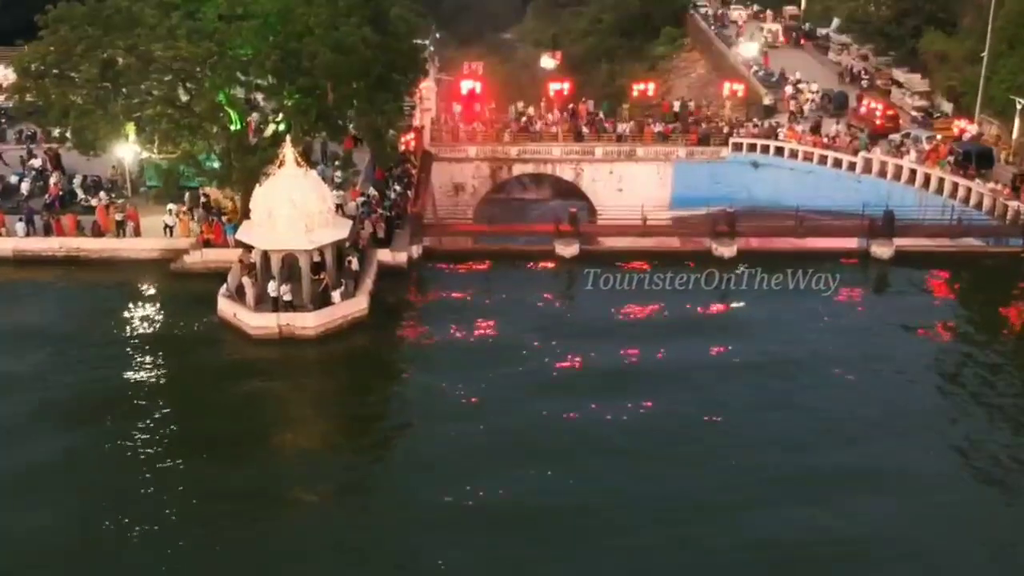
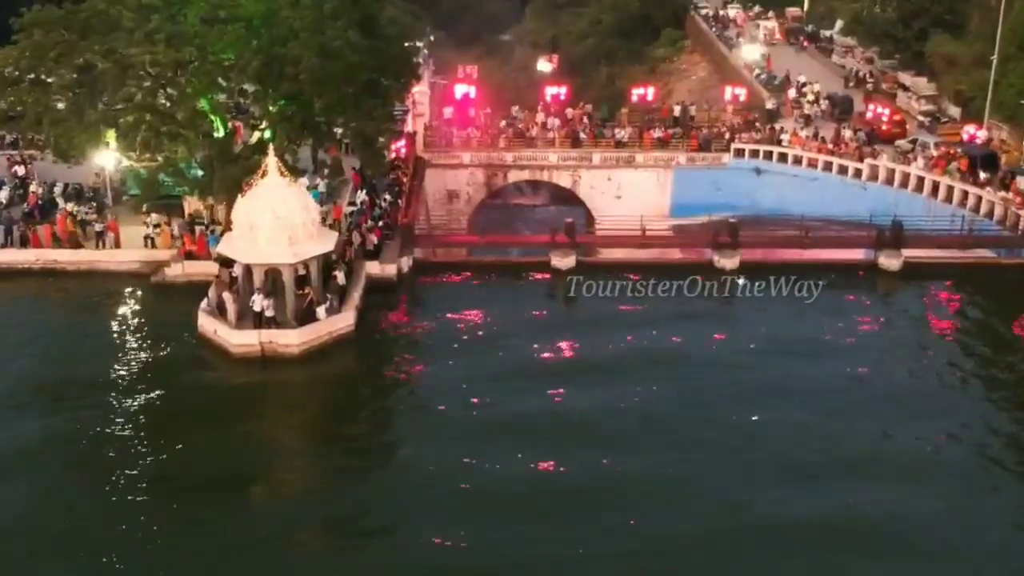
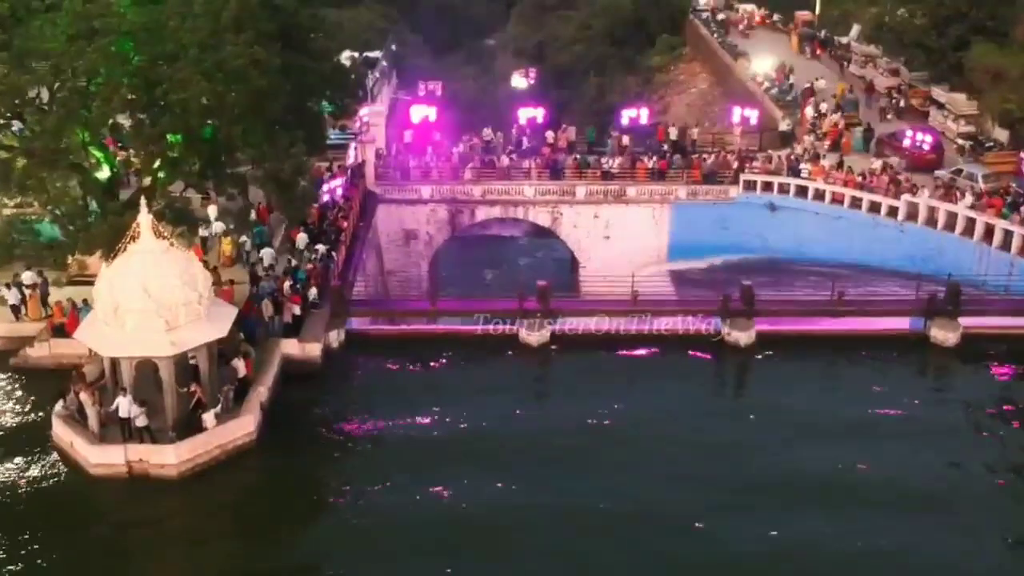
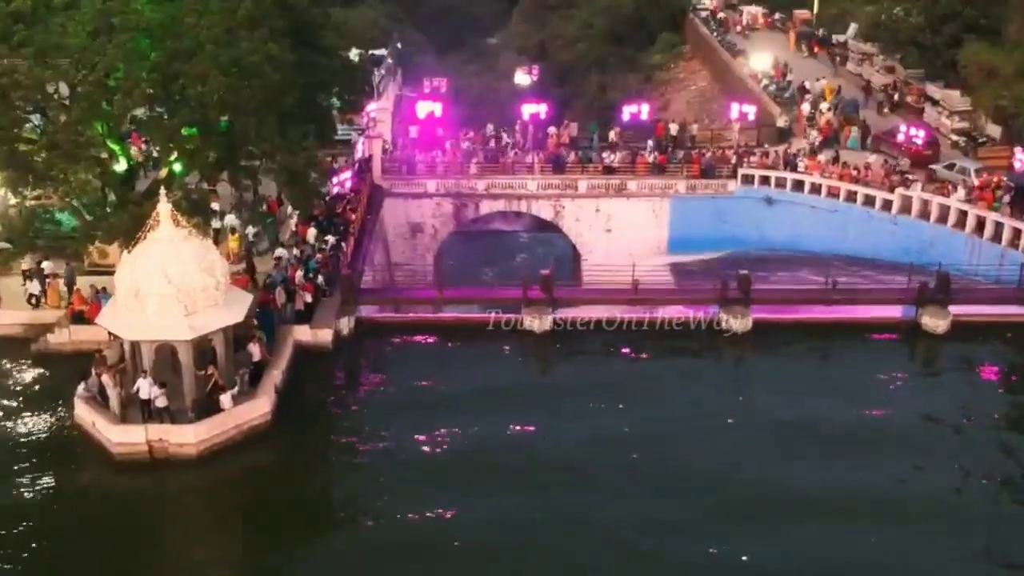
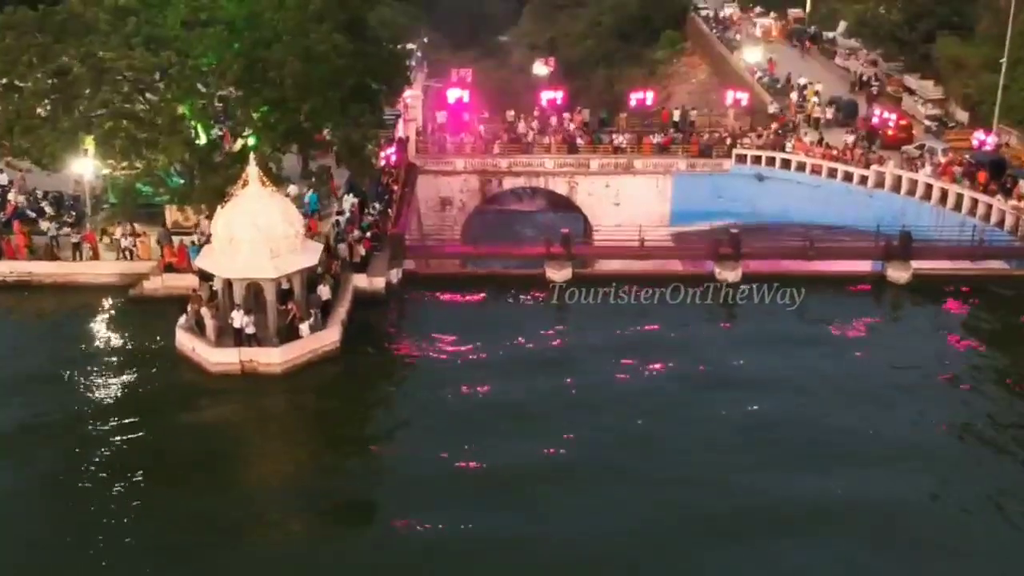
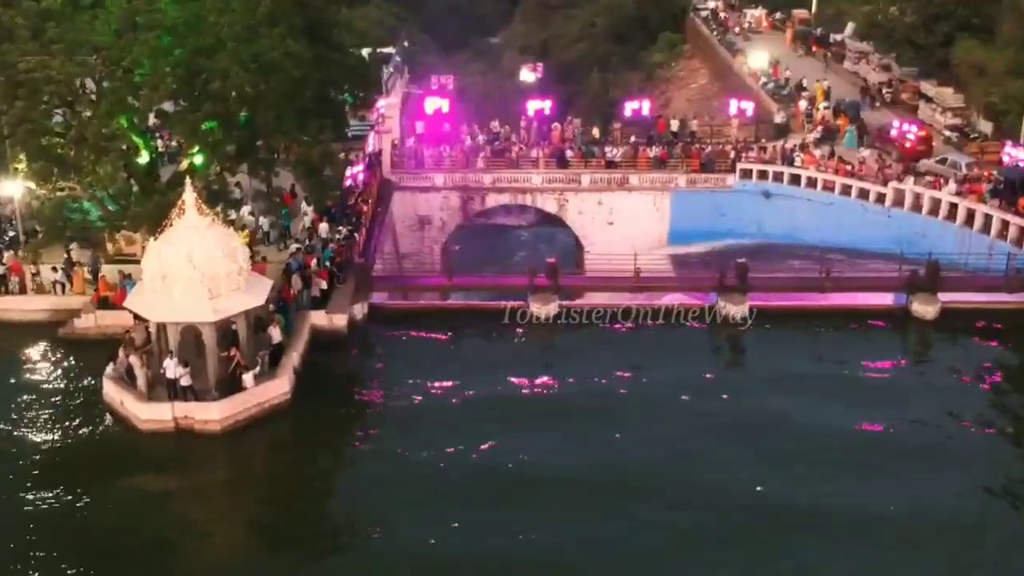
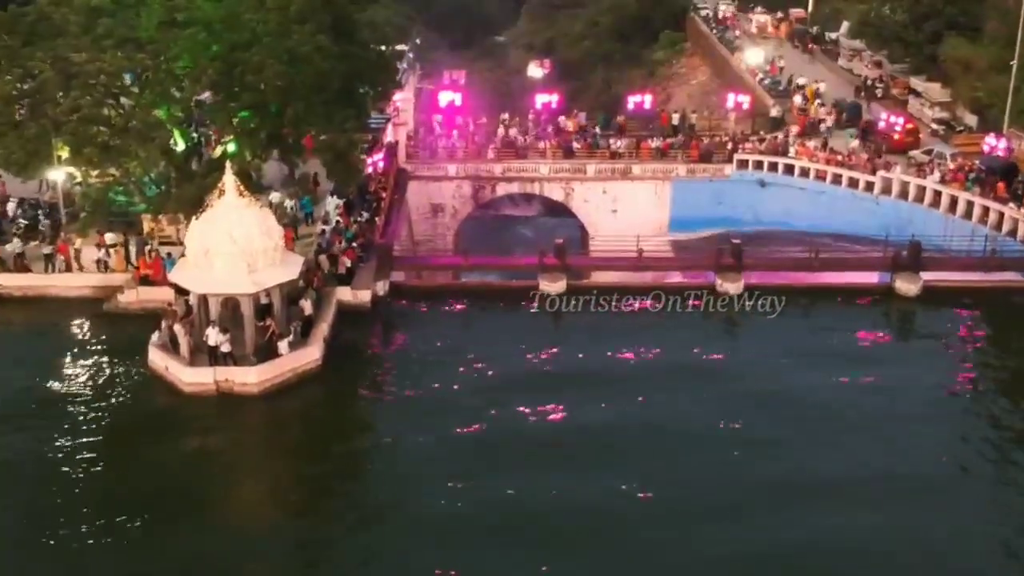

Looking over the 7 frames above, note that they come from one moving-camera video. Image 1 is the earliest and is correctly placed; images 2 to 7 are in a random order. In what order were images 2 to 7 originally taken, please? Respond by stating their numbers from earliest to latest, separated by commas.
2, 5, 7, 6, 4, 3
